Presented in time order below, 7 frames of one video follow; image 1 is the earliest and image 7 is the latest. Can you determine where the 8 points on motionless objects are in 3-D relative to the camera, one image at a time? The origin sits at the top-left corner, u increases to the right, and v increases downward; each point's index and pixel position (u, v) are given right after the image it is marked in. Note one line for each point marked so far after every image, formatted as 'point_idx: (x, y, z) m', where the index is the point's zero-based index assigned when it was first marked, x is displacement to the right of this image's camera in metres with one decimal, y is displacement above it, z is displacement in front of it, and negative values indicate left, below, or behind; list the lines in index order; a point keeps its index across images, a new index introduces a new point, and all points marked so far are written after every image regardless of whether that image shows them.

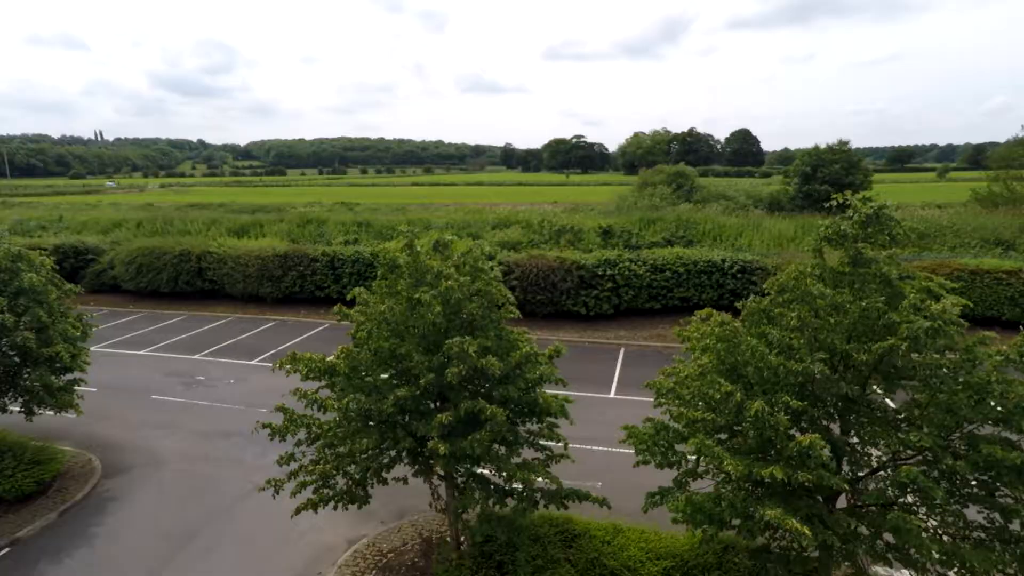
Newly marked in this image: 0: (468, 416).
0: (-0.4, -1.1, +10.4) m
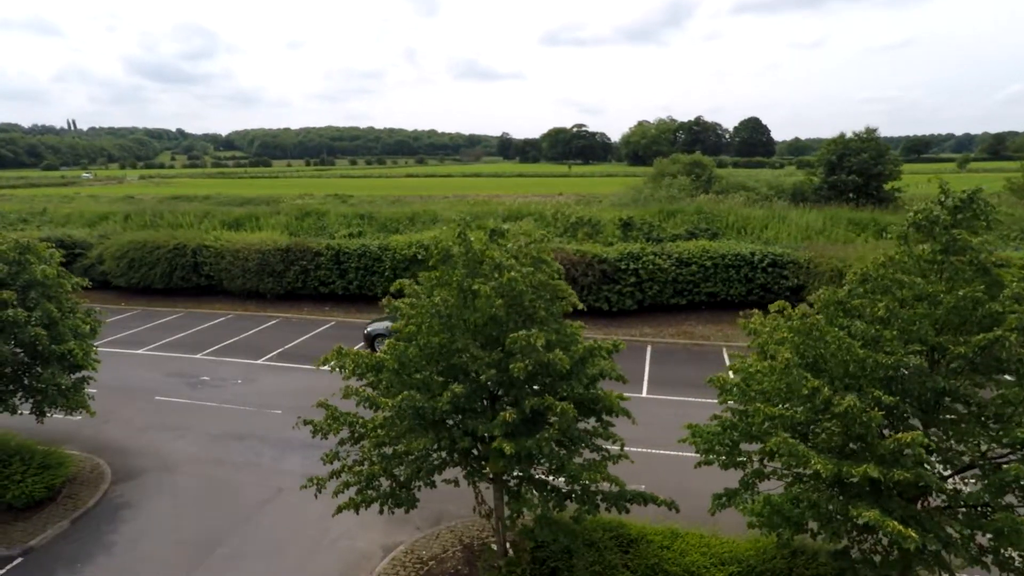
0: (+0.1, -1.0, +9.7) m
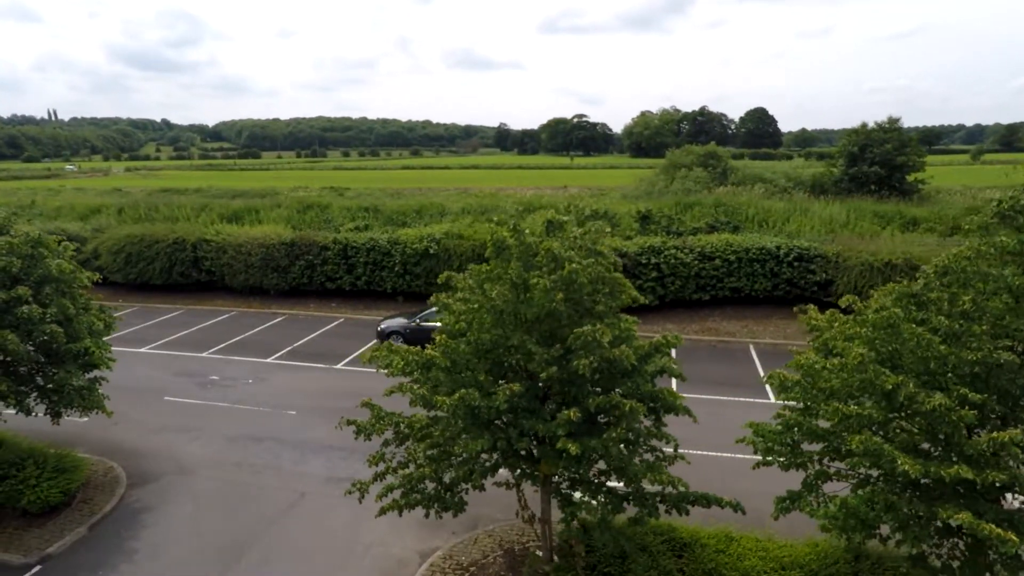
0: (+0.6, -1.0, +9.3) m
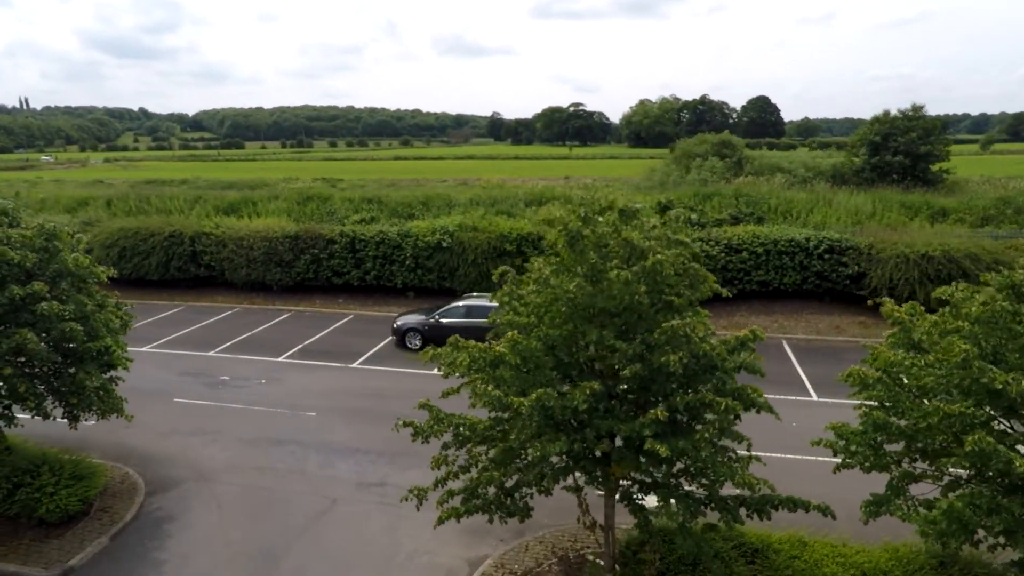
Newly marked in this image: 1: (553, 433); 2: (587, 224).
0: (+1.2, -0.9, +8.8) m
1: (+0.3, -1.1, +8.9) m
2: (+0.6, +0.5, +9.2) m
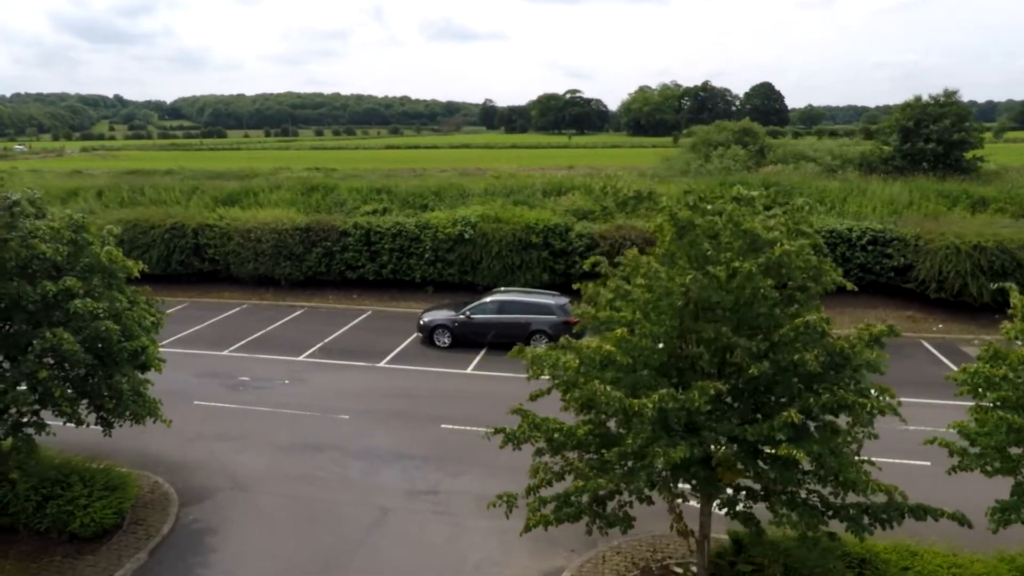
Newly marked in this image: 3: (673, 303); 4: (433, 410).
0: (+1.9, -0.9, +8.2) m
1: (+1.1, -1.0, +8.2) m
2: (+1.3, +0.5, +8.6) m
3: (+1.1, -0.1, +8.4) m
4: (-0.8, -1.3, +13.0) m
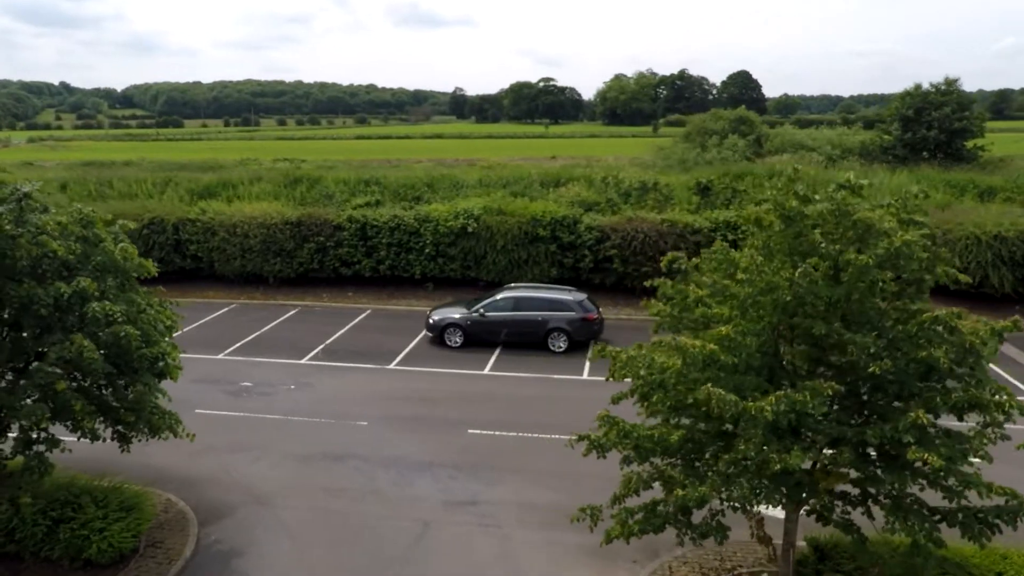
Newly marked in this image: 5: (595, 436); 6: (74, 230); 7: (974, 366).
0: (+2.6, -0.8, +7.7) m
1: (+1.7, -1.0, +7.7) m
2: (+1.9, +0.6, +8.1) m
3: (+1.7, -0.1, +7.9) m
4: (-0.6, -1.3, +12.2) m
5: (+0.6, -1.0, +8.2) m
6: (-3.2, +0.4, +9.2) m
7: (+2.9, -0.5, +7.9) m
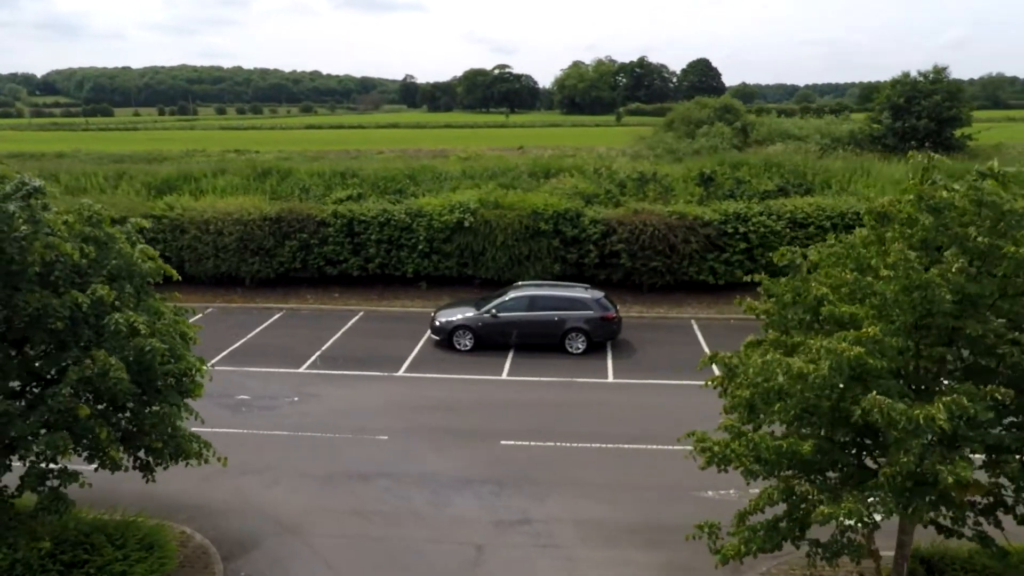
0: (+3.3, -0.8, +7.1) m
1: (+2.5, -1.0, +7.0) m
2: (+2.6, +0.6, +7.4) m
3: (+2.4, -0.1, +7.2) m
4: (-0.3, -1.3, +11.3) m
5: (+1.3, -1.0, +7.4) m
6: (-2.6, +0.4, +8.0) m
7: (+3.6, -0.5, +7.4) m
